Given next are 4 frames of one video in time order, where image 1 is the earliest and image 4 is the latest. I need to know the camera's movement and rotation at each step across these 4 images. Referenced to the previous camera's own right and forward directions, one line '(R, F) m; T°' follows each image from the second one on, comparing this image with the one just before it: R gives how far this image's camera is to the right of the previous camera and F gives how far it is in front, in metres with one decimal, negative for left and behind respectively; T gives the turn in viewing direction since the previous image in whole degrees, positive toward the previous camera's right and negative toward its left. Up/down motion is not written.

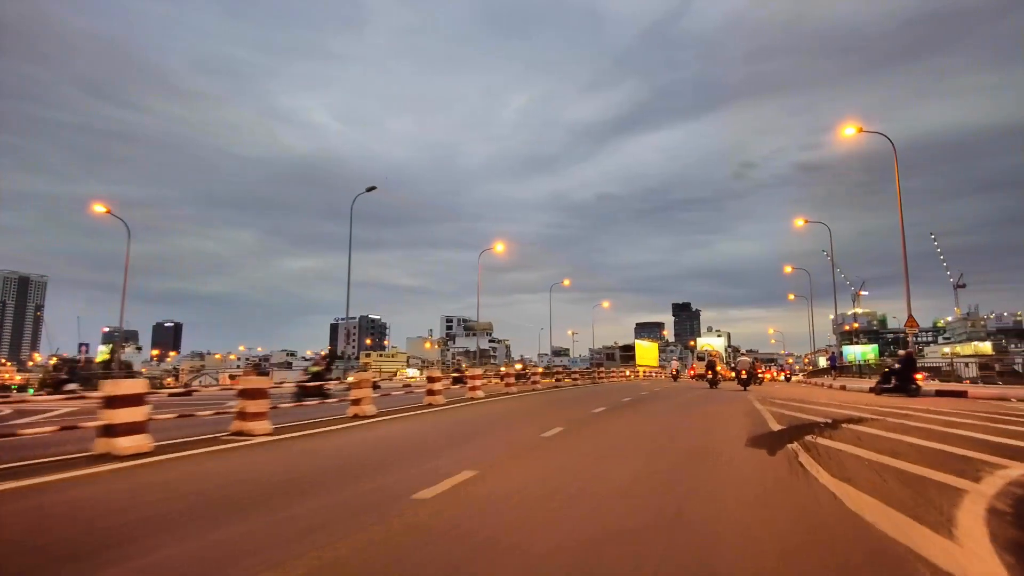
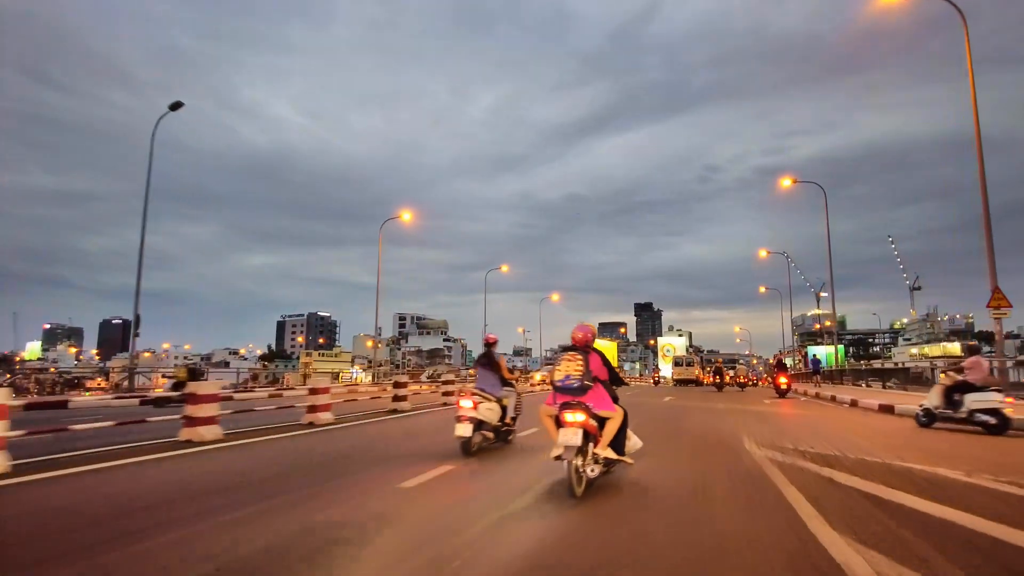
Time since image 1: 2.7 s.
(+0.6, +2.1) m; +3°
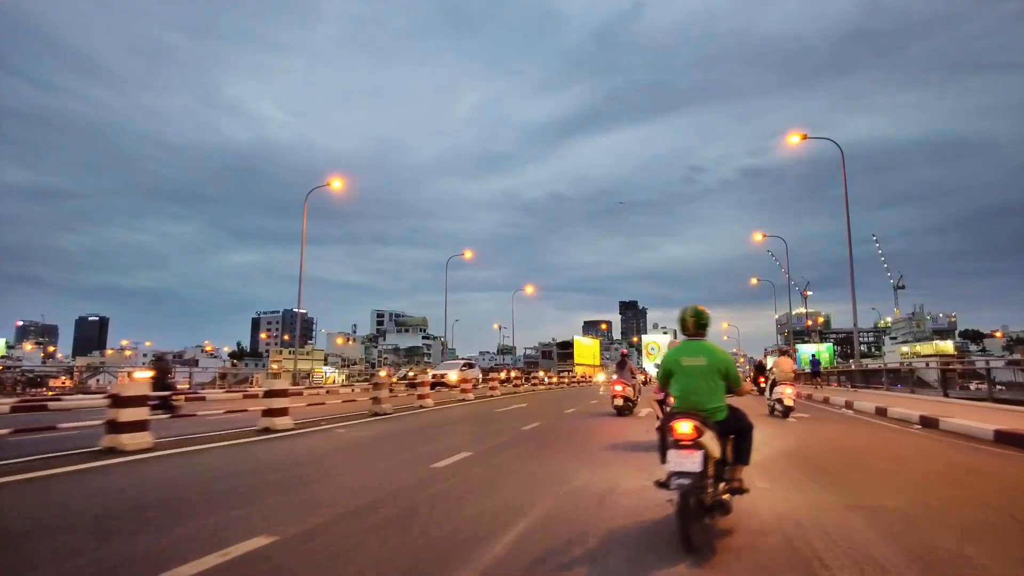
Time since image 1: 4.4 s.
(+0.3, +1.2) m; +1°
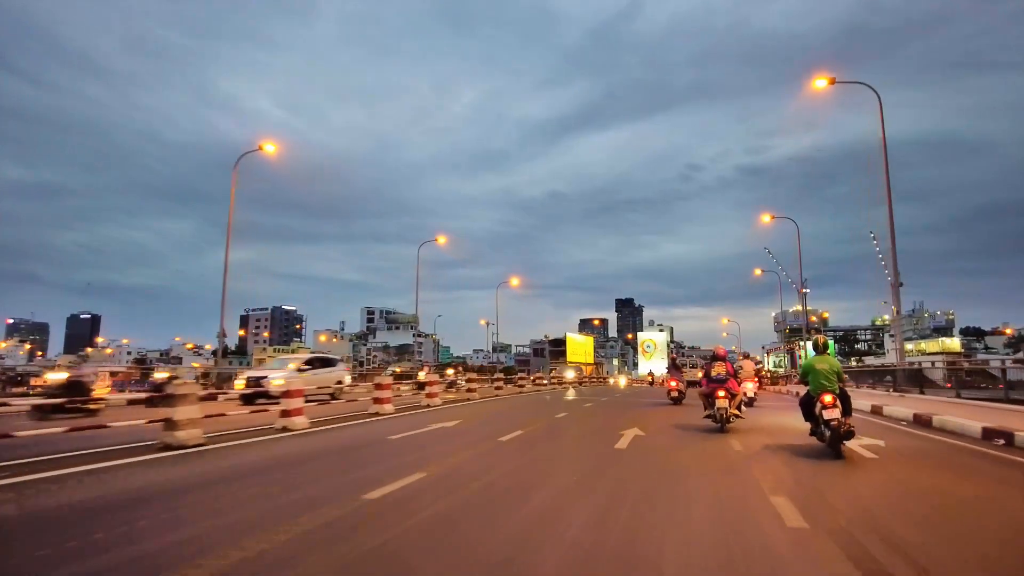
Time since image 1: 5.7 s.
(+0.3, +1.1) m; 0°
